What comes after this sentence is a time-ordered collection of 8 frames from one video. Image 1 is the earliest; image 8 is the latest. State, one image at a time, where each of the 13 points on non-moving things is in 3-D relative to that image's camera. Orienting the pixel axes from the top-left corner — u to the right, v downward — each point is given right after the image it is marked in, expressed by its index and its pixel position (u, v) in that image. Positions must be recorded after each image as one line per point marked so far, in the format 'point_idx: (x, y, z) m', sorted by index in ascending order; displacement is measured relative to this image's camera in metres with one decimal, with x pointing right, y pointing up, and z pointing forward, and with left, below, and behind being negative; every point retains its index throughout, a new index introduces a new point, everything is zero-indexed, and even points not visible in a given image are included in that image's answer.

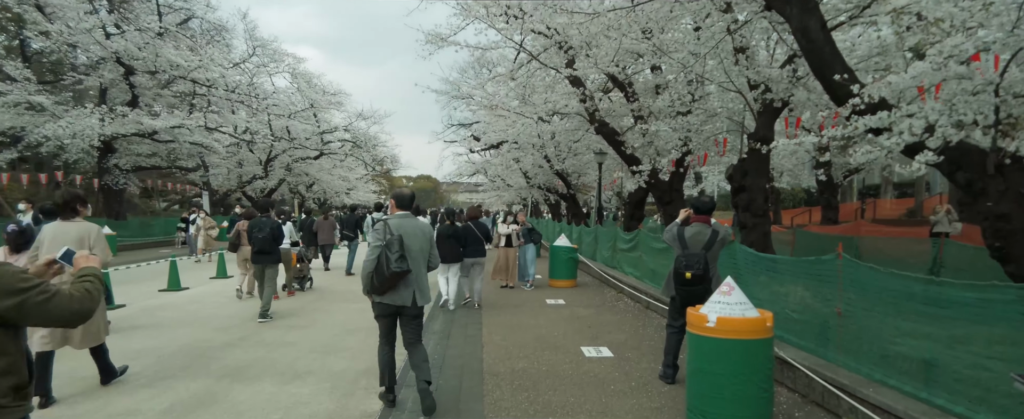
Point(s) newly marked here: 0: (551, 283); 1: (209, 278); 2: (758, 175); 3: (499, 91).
0: (+0.7, -1.4, +10.9) m
1: (-6.1, -1.4, +11.3) m
2: (+4.2, +0.6, +9.6) m
3: (-0.4, +4.0, +19.2) m
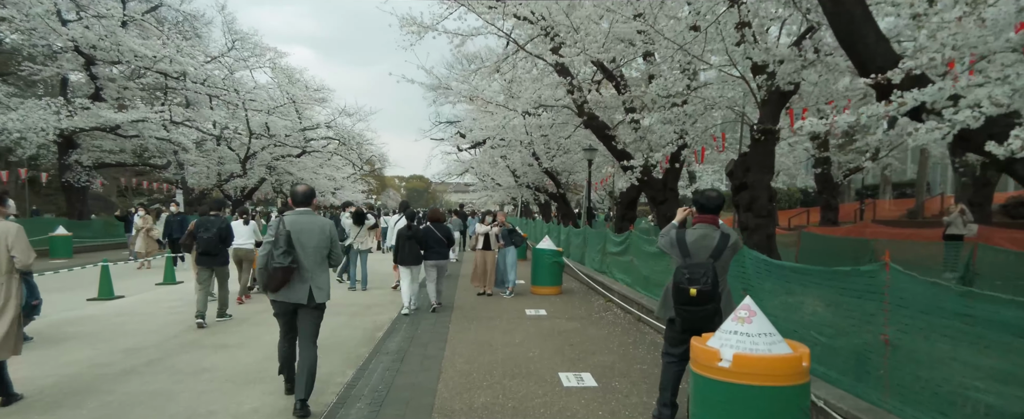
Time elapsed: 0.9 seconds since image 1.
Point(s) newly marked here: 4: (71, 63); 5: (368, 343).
0: (+0.4, -1.4, +9.9) m
1: (-6.5, -1.3, +10.2) m
2: (+3.9, +0.6, +8.6) m
3: (-0.9, +4.0, +18.2) m
4: (-14.7, +4.9, +18.7) m
5: (-1.6, -1.5, +6.1) m
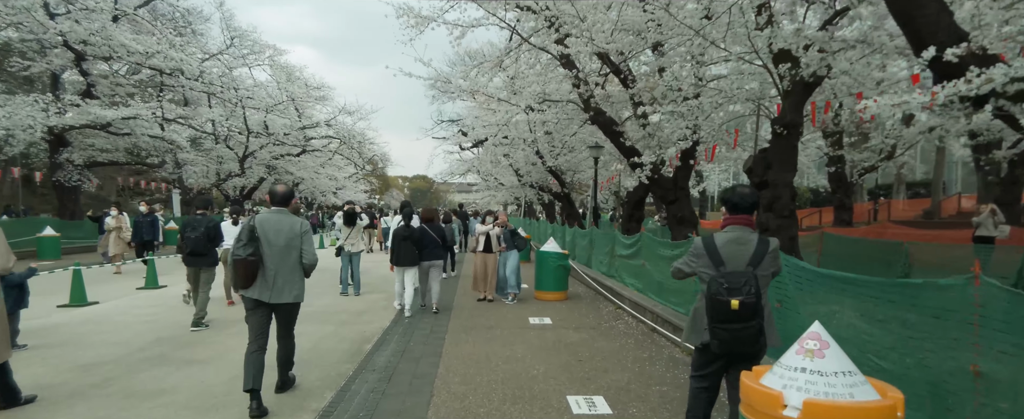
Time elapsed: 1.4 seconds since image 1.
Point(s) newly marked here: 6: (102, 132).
0: (+0.4, -1.4, +9.2) m
1: (-6.4, -1.3, +9.6) m
2: (+3.9, +0.6, +8.0) m
3: (-0.8, +4.0, +17.6) m
4: (-14.6, +4.9, +18.1) m
5: (-1.6, -1.5, +5.5) m
6: (-14.5, +2.7, +19.8) m
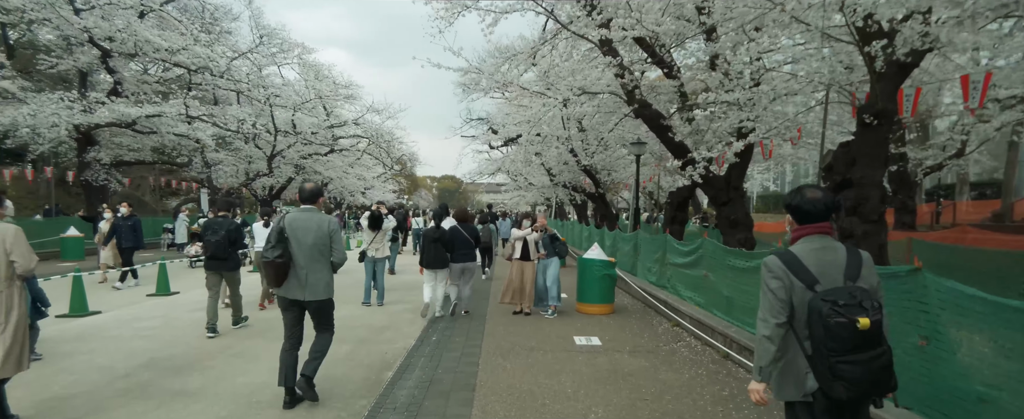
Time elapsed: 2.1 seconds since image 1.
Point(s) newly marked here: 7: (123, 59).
0: (+1.0, -1.4, +8.2) m
1: (-5.8, -1.4, +9.0) m
2: (+4.4, +0.6, +6.8) m
3: (+0.2, +4.0, +16.7) m
4: (-13.5, +4.9, +17.9) m
5: (-1.2, -1.5, +4.6) m
6: (-13.3, +2.7, +19.5) m
7: (-12.7, +4.9, +18.3) m
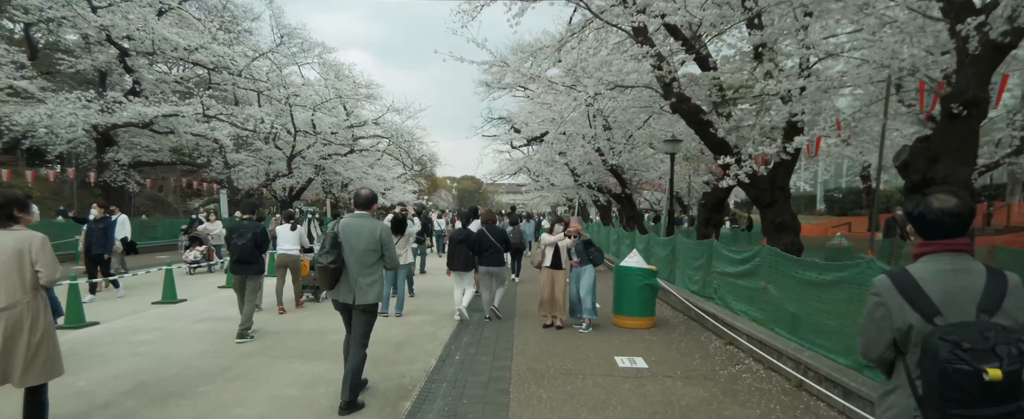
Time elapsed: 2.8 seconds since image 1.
0: (+1.4, -1.5, +7.5) m
1: (-5.4, -1.4, +8.4) m
2: (+4.8, +0.5, +6.0) m
3: (+0.9, +4.0, +15.9) m
4: (-12.8, +4.9, +17.6) m
5: (-0.9, -1.5, +3.9) m
6: (-12.5, +2.7, +19.3) m
7: (-11.9, +4.8, +18.0) m
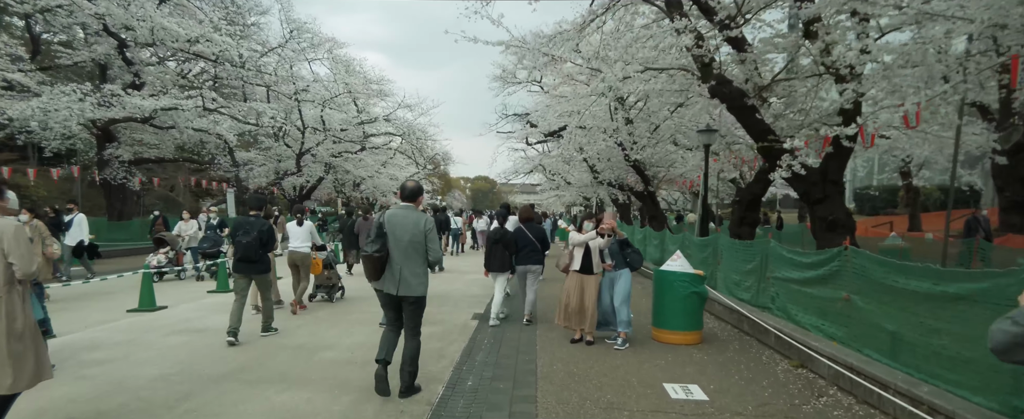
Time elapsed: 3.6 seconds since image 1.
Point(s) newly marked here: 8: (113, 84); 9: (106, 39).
0: (+1.6, -1.4, +6.4) m
1: (-5.1, -1.3, +7.5) m
2: (+5.0, +0.6, +4.8) m
3: (+1.3, +4.0, +14.8) m
4: (-12.3, +4.9, +16.9) m
5: (-0.7, -1.5, +2.9) m
6: (-12.0, +2.8, +18.5) m
7: (-11.4, +4.9, +17.3) m
8: (-12.8, +4.0, +18.0) m
9: (-12.3, +5.1, +17.0) m
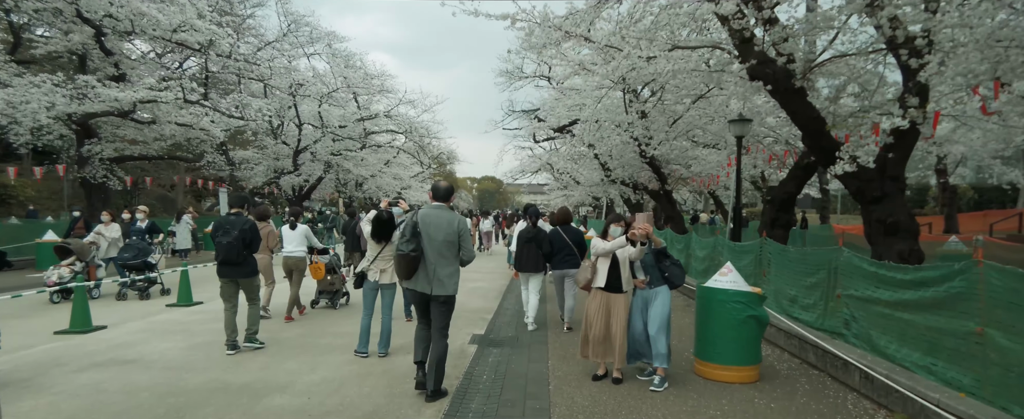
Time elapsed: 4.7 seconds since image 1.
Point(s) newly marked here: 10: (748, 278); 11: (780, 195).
0: (+1.7, -1.4, +5.0) m
1: (-5.1, -1.3, +6.2) m
2: (+5.0, +0.6, +3.4) m
3: (+1.5, +4.0, +13.5) m
4: (-12.1, +4.9, +15.7) m
5: (-0.7, -1.5, +1.6) m
6: (-11.8, +2.7, +17.3) m
7: (-11.2, +4.9, +16.1) m
8: (-12.6, +4.0, +16.8) m
9: (-12.1, +5.1, +15.8) m
10: (+3.2, -0.9, +7.8) m
11: (+5.8, +0.3, +12.2) m
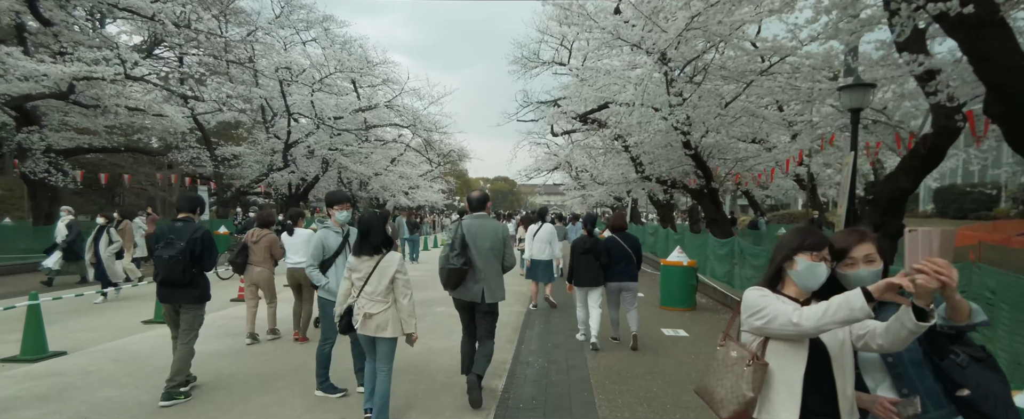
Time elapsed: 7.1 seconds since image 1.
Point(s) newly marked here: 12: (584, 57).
0: (+1.8, -1.5, +2.1) m
1: (-4.9, -1.4, +3.4) m
2: (+5.1, +0.5, +0.3) m
3: (+1.8, +4.0, +10.5) m
4: (-11.7, +4.9, +13.0) m
5: (-0.6, -1.5, -1.3) m
6: (-11.4, +2.7, +14.7) m
7: (-10.8, +4.9, +13.4) m
8: (-12.2, +4.0, +14.2) m
9: (-11.7, +5.1, +13.2) m
10: (+3.4, -1.0, +4.8) m
11: (+6.1, +0.3, +9.1) m
12: (+2.1, +4.6, +17.0) m
